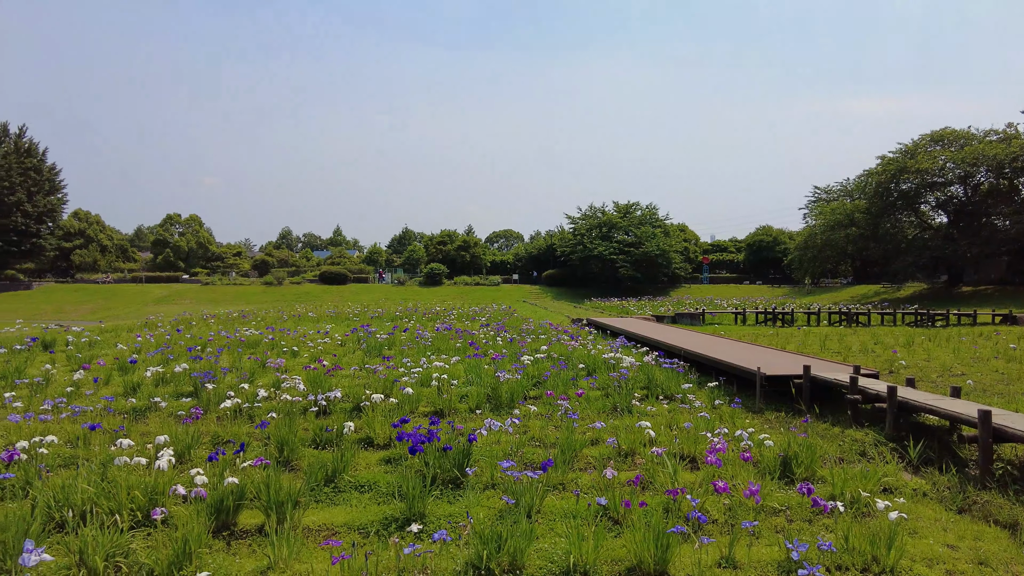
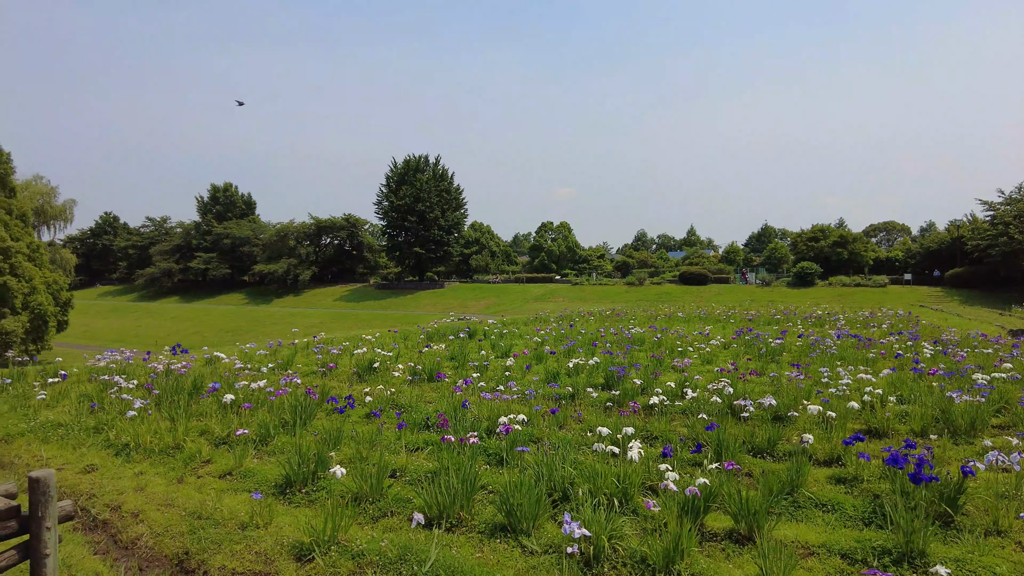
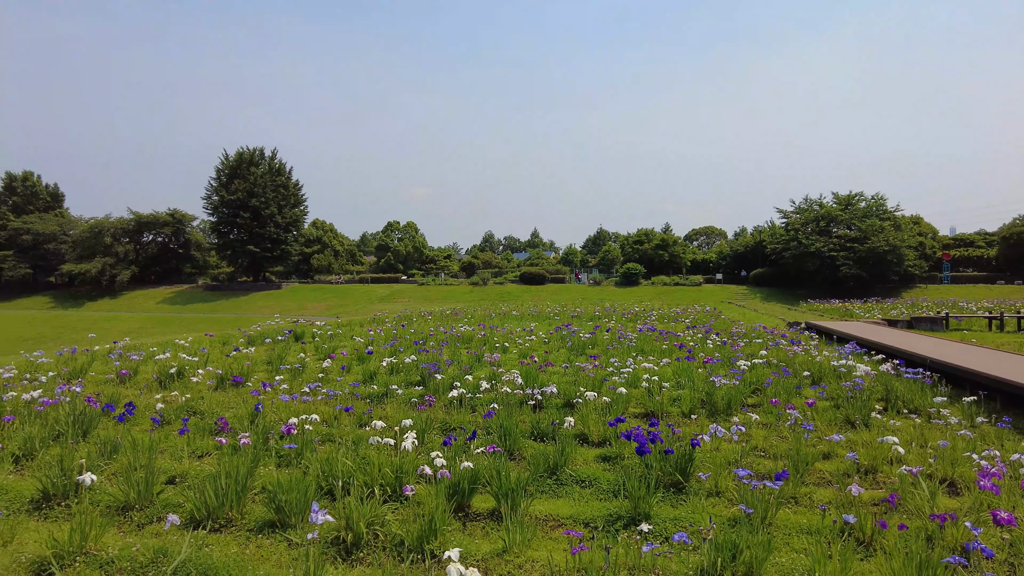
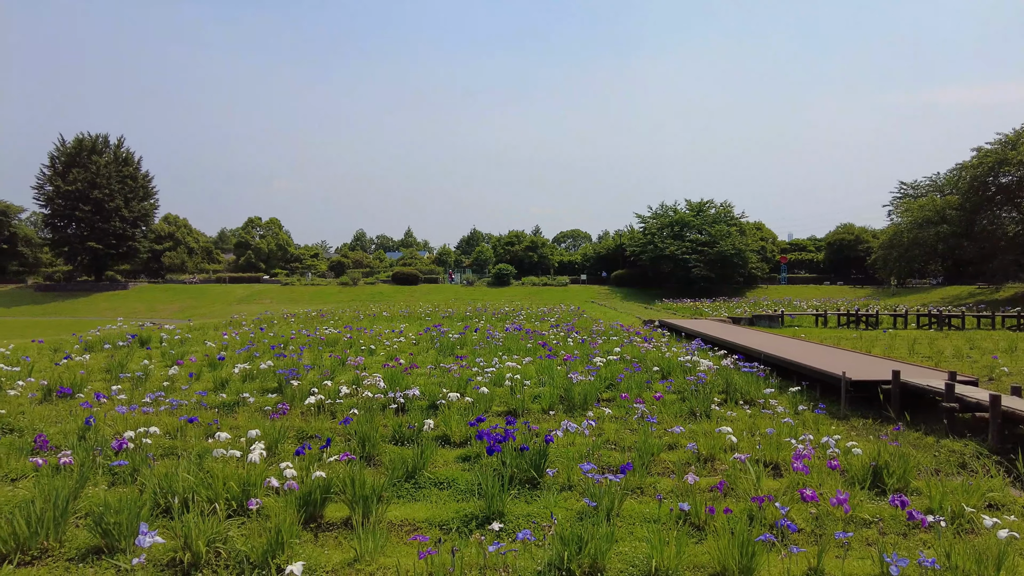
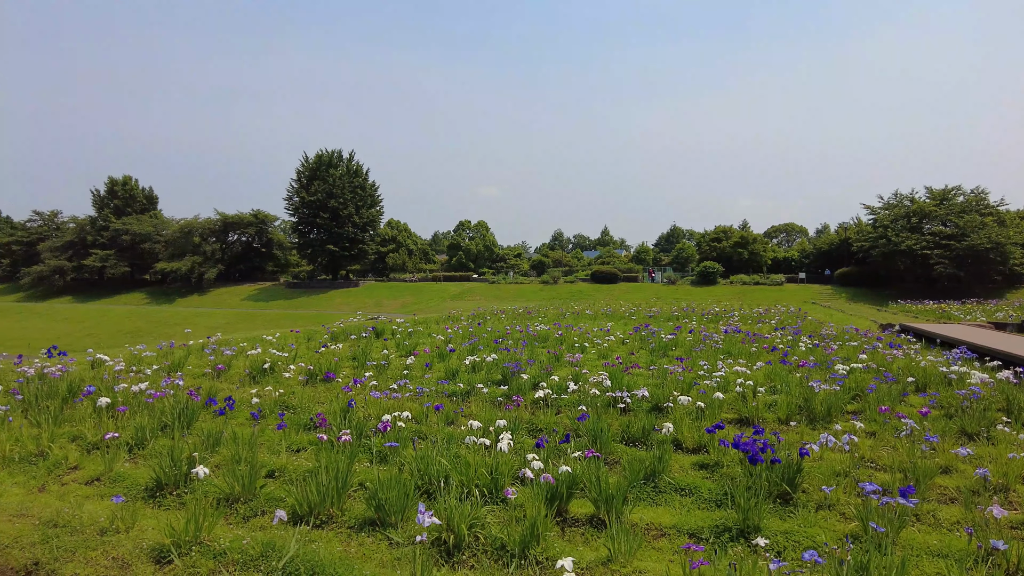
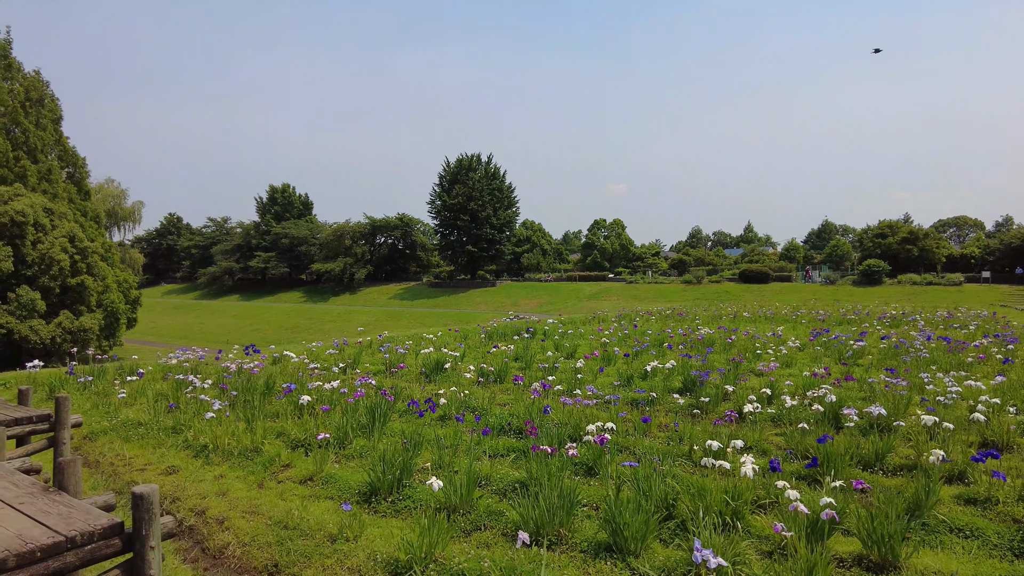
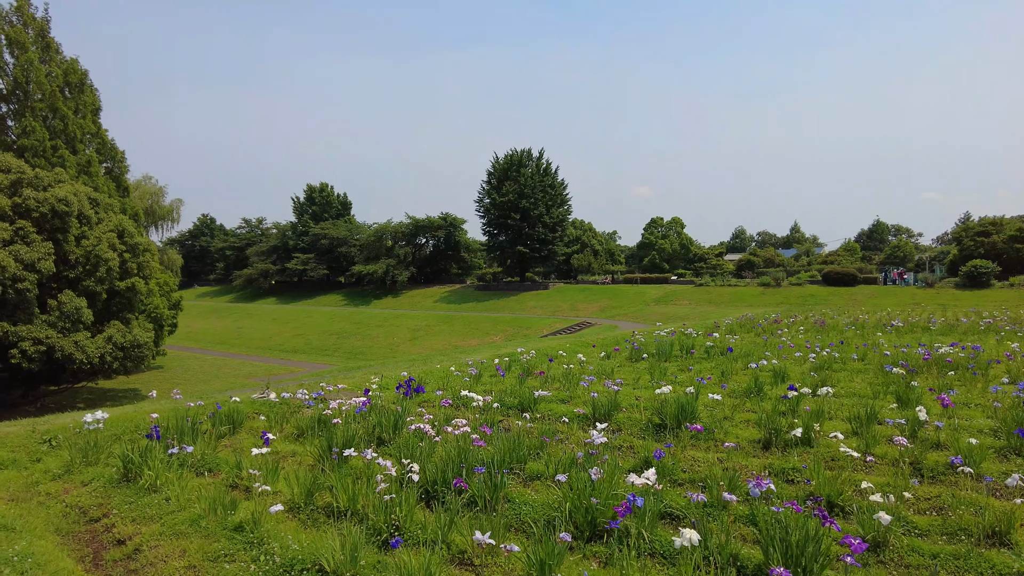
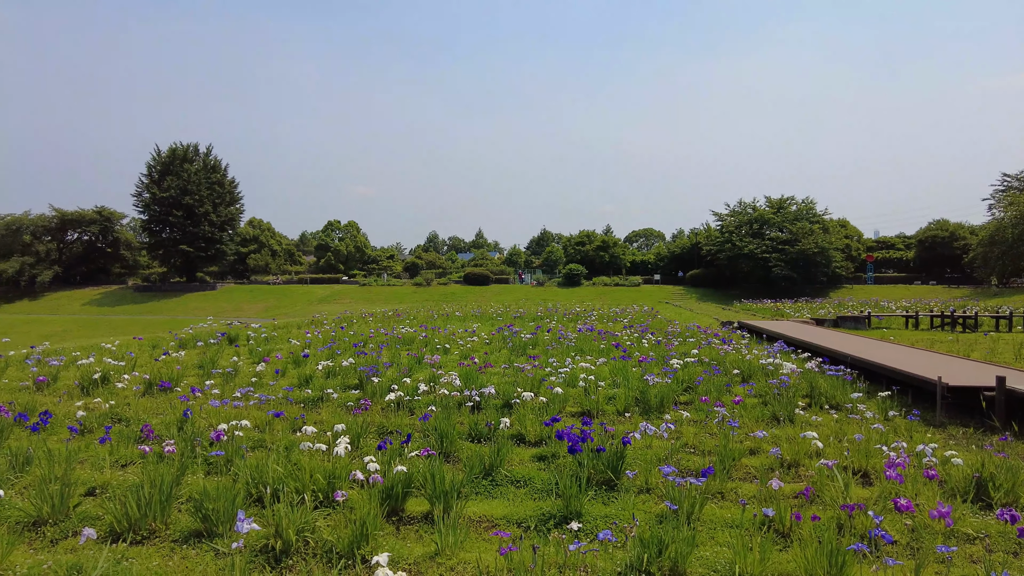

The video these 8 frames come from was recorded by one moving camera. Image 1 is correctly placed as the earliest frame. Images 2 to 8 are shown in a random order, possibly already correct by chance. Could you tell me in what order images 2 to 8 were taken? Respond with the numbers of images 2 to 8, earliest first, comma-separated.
4, 8, 3, 5, 2, 6, 7
